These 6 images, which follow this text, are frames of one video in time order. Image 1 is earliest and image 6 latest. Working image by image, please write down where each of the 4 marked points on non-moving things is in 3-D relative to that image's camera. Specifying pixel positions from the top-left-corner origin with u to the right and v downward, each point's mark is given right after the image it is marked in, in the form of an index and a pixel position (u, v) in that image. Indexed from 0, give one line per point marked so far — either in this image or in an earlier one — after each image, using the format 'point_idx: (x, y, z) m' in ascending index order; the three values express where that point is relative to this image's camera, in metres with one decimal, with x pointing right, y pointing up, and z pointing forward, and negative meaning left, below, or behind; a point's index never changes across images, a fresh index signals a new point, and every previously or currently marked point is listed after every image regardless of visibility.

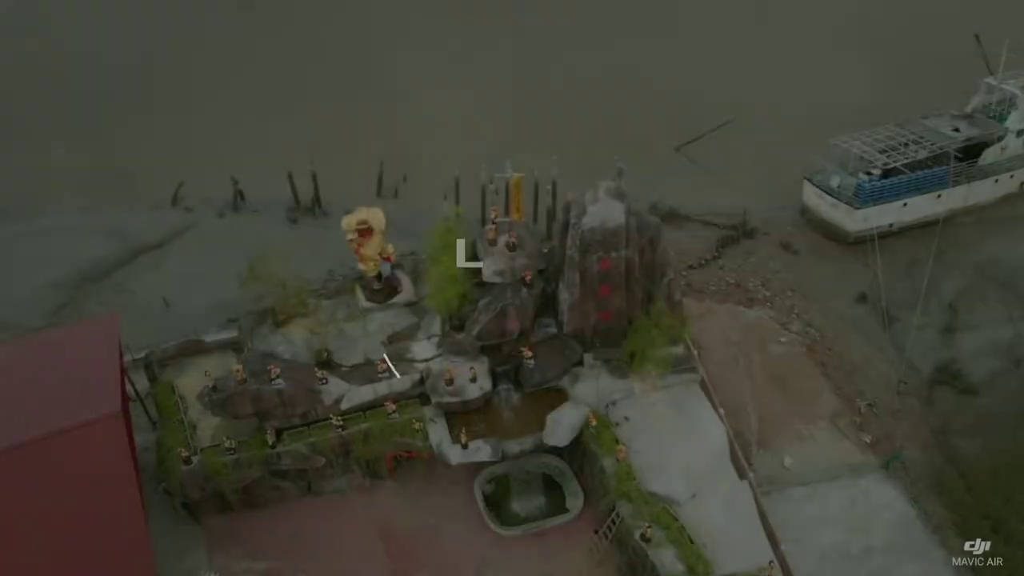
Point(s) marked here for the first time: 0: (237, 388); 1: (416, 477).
0: (-6.0, -2.1, +17.2) m
1: (-2.3, -4.7, +19.3) m
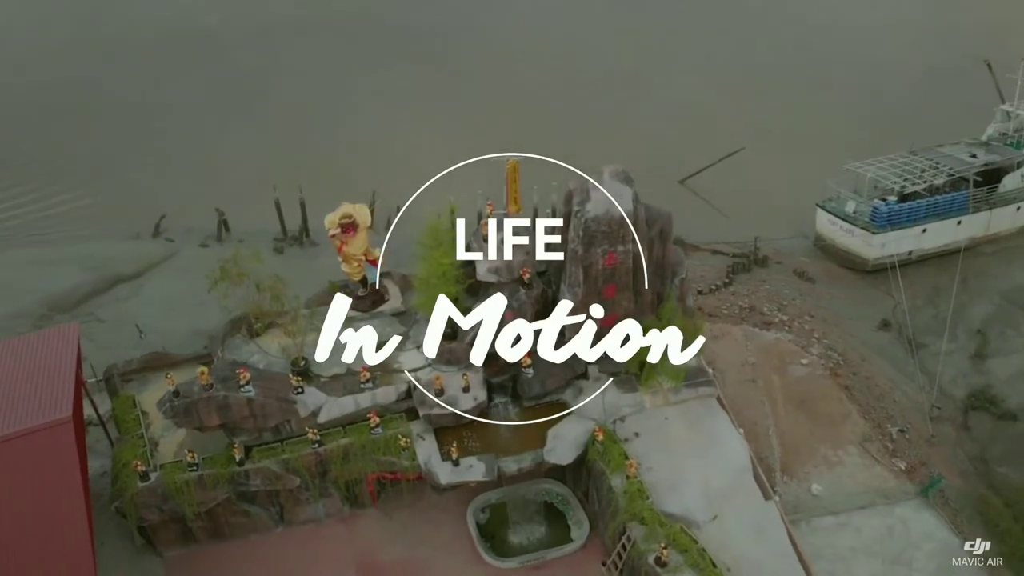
0: (-6.1, -2.0, +15.4) m
1: (-2.3, -4.8, +17.3) m
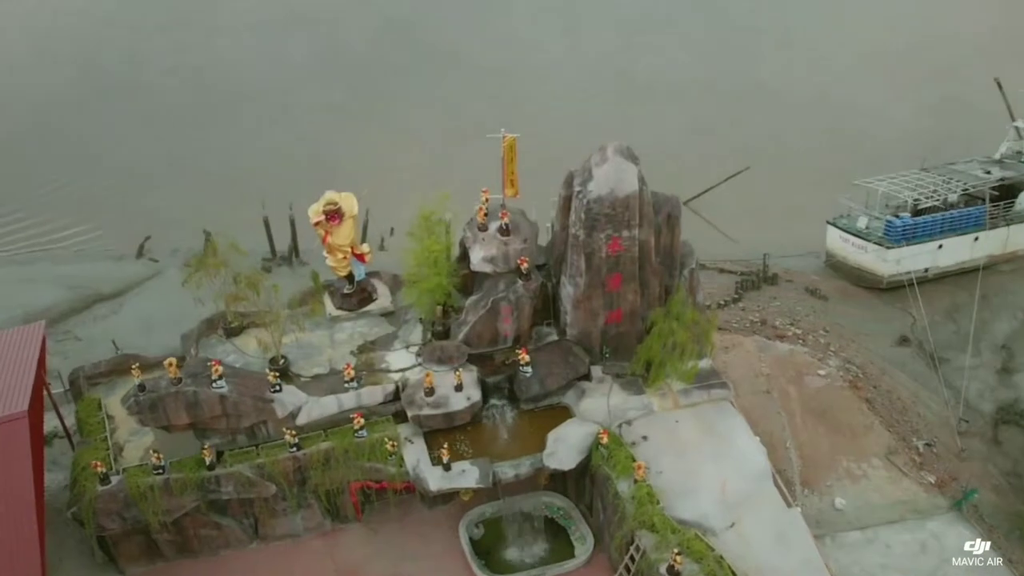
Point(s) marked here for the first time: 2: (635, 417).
0: (-6.1, -1.8, +14.1) m
1: (-2.4, -4.6, +15.8) m
2: (+2.4, -2.5, +15.3) m
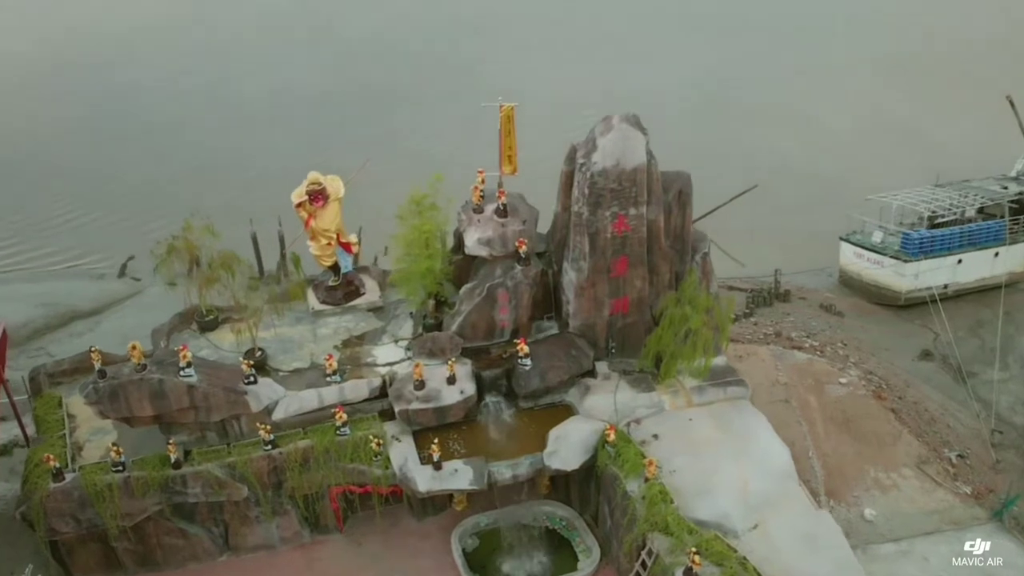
0: (-6.2, -1.4, +12.9) m
1: (-2.4, -4.4, +14.4) m
2: (+2.3, -2.3, +14.0) m
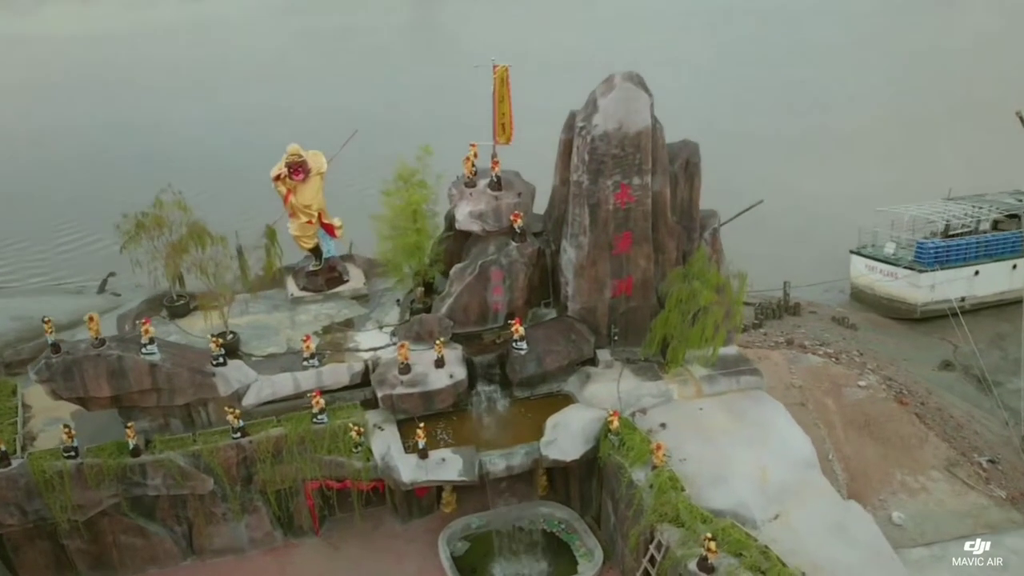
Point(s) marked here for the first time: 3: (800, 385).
0: (-6.3, -1.0, +11.8) m
1: (-2.5, -4.0, +13.1) m
2: (+2.2, -1.9, +12.8) m
3: (+6.3, -2.1, +17.5) m
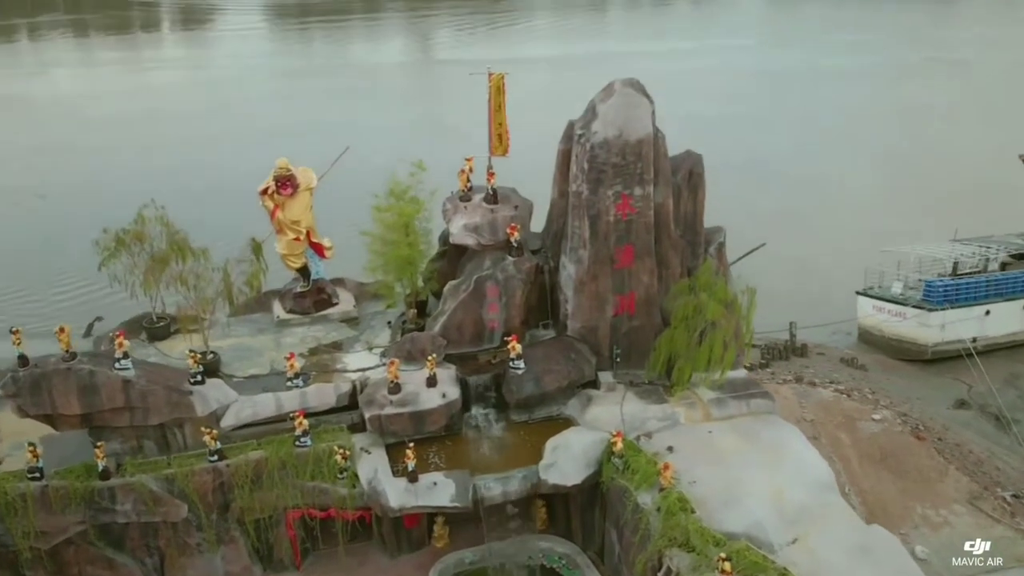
0: (-6.3, -1.1, +11.1) m
1: (-2.6, -4.3, +12.1) m
2: (+2.2, -2.1, +12.0) m
3: (+6.3, -2.7, +16.7) m
